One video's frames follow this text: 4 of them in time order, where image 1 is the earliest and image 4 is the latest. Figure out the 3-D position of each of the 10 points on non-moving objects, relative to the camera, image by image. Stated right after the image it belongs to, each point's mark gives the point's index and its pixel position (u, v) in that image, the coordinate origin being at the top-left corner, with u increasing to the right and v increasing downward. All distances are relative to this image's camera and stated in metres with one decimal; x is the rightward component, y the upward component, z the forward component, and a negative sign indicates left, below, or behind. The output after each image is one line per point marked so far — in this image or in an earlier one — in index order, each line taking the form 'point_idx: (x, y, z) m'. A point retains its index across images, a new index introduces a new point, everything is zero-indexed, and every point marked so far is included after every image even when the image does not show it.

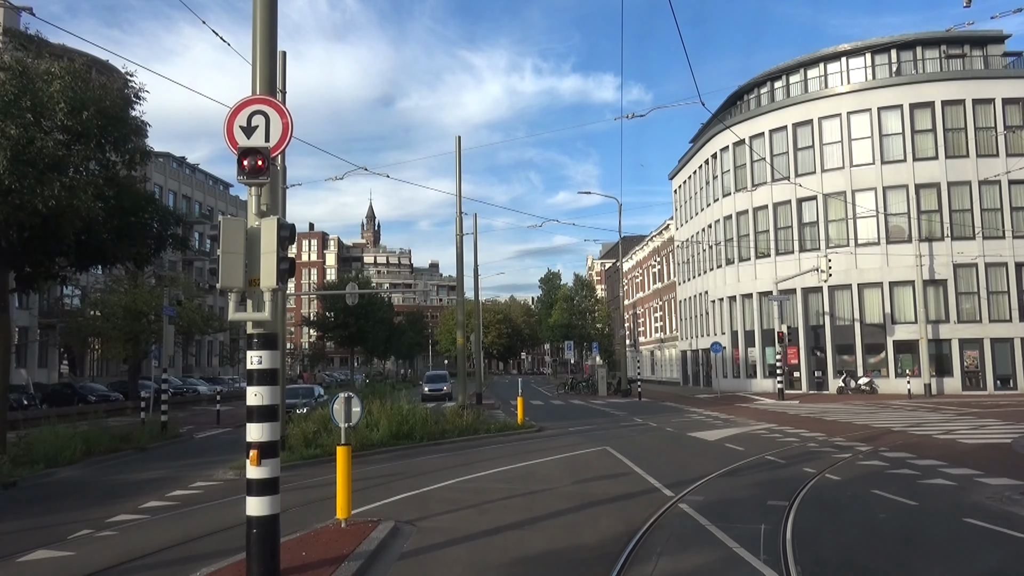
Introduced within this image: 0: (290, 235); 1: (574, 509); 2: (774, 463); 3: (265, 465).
0: (-2.2, +0.5, +7.8) m
1: (+0.9, -3.2, +11.4) m
2: (+5.3, -3.5, +15.7) m
3: (-2.4, -1.7, +7.5) m
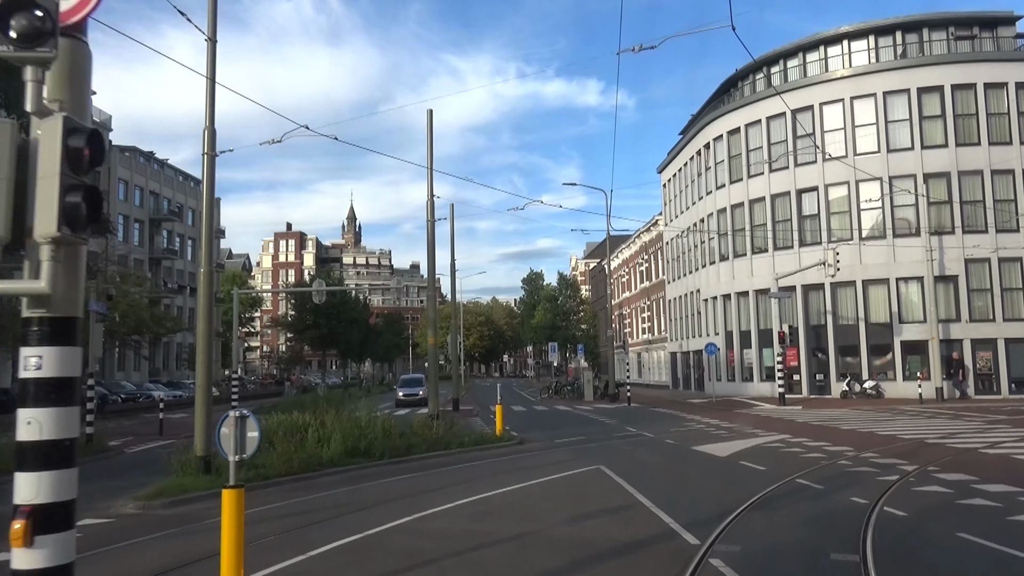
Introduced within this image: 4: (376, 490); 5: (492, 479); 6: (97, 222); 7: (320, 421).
0: (-2.5, +0.8, +4.6) m
1: (+0.6, -3.0, +8.3) m
2: (+4.9, -3.3, +12.7) m
3: (-2.6, -1.4, +4.3) m
4: (-2.6, -3.9, +15.0) m
5: (-0.4, -3.9, +16.1) m
6: (-2.5, +0.4, +4.7) m
7: (-4.5, -3.1, +18.3) m
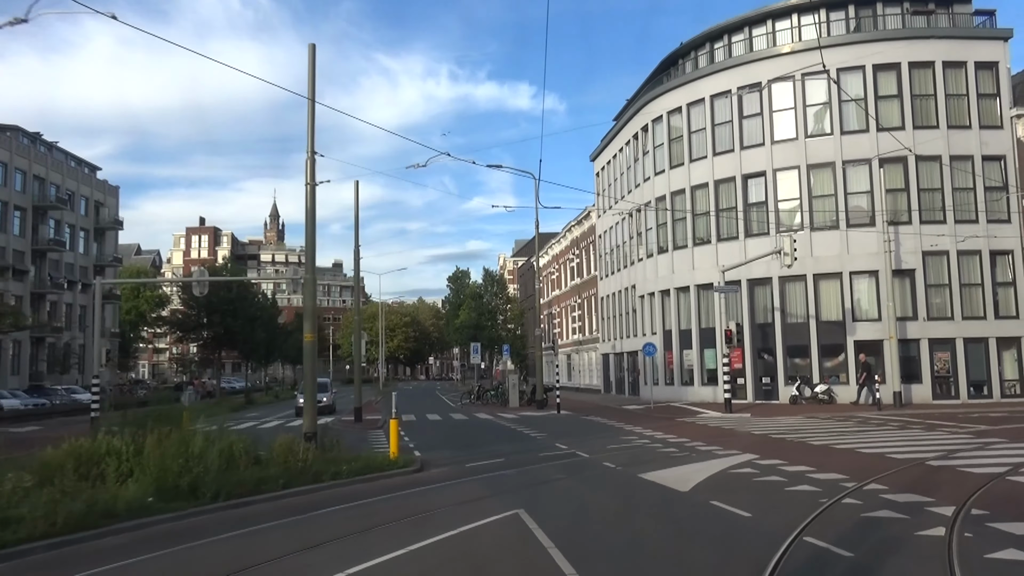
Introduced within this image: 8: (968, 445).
0: (-3.1, +1.3, -0.4) m
1: (-0.4, -2.5, +3.5) m
2: (+3.5, -2.9, +8.2) m
3: (-3.2, -0.9, -0.8) m
4: (-4.2, -3.4, +9.9) m
5: (-2.1, -3.5, +11.2) m
6: (-3.1, +0.9, -0.4) m
7: (-6.4, -2.7, +12.9) m
8: (+11.1, -3.8, +18.9) m
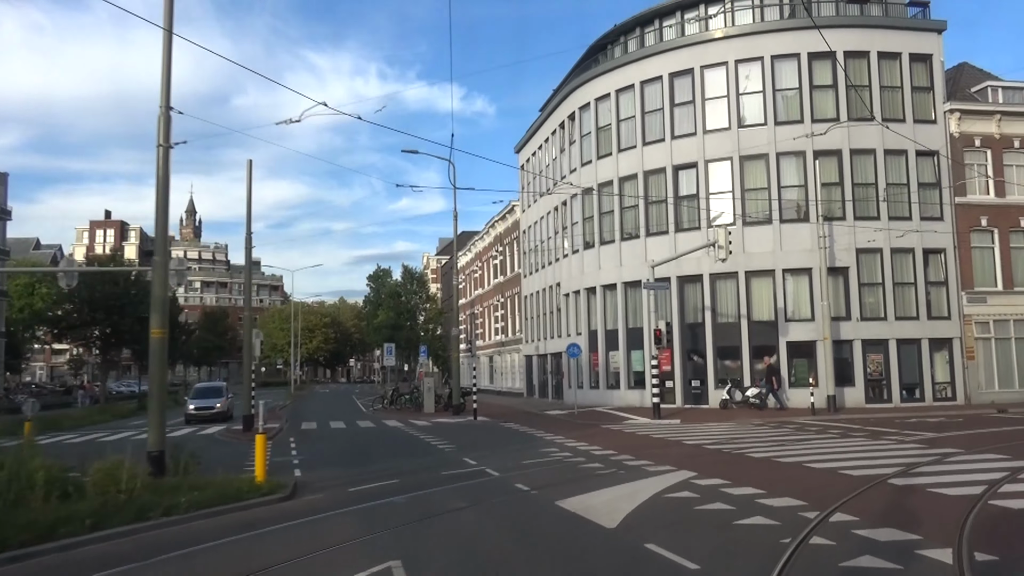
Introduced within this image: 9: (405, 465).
0: (-3.4, +1.6, -3.7) m
1: (-1.1, -2.2, +0.5) m
2: (+2.4, -2.6, +5.6) m
3: (-3.5, -0.6, -4.0) m
4: (-5.5, -3.1, +6.5) m
5: (-3.5, -3.2, +8.0) m
6: (-3.4, +1.2, -3.6) m
7: (-7.9, -2.4, +9.4) m
8: (+8.9, -3.7, +16.9) m
9: (-2.5, -4.2, +18.5) m
